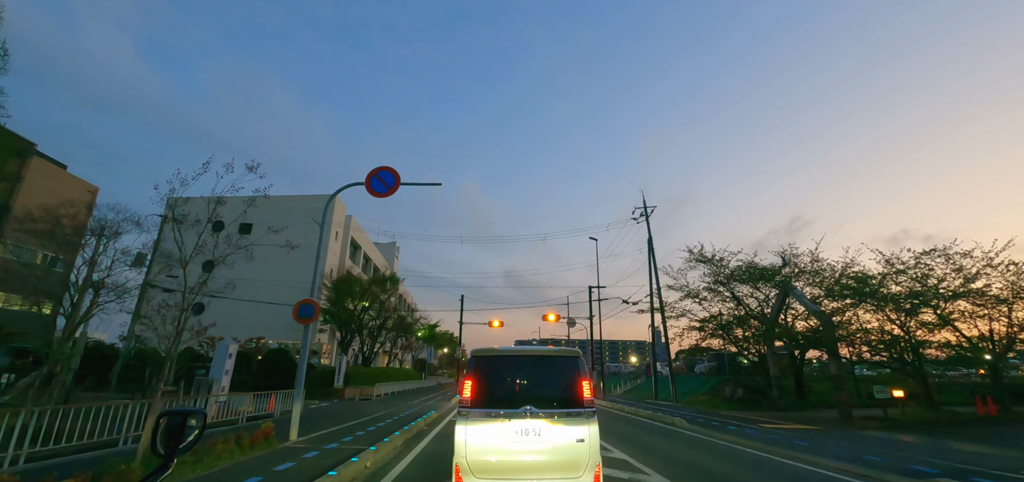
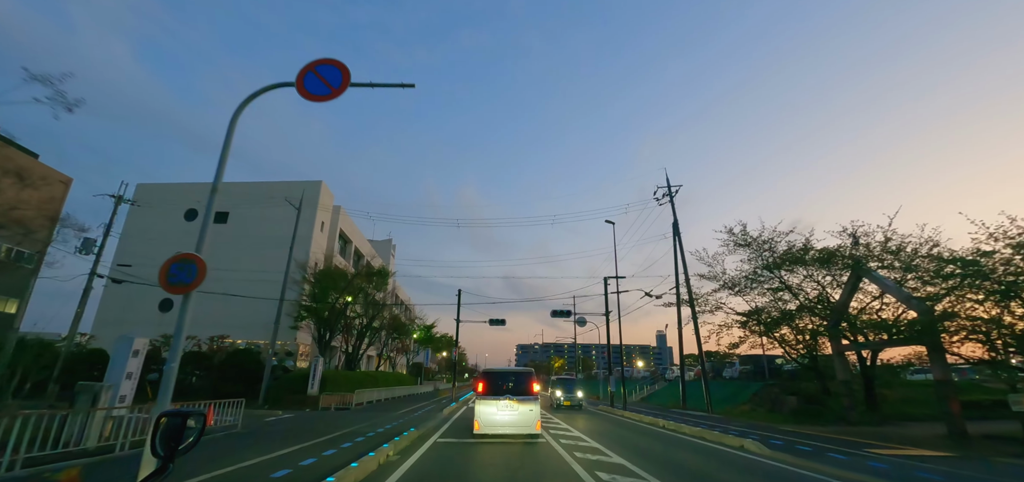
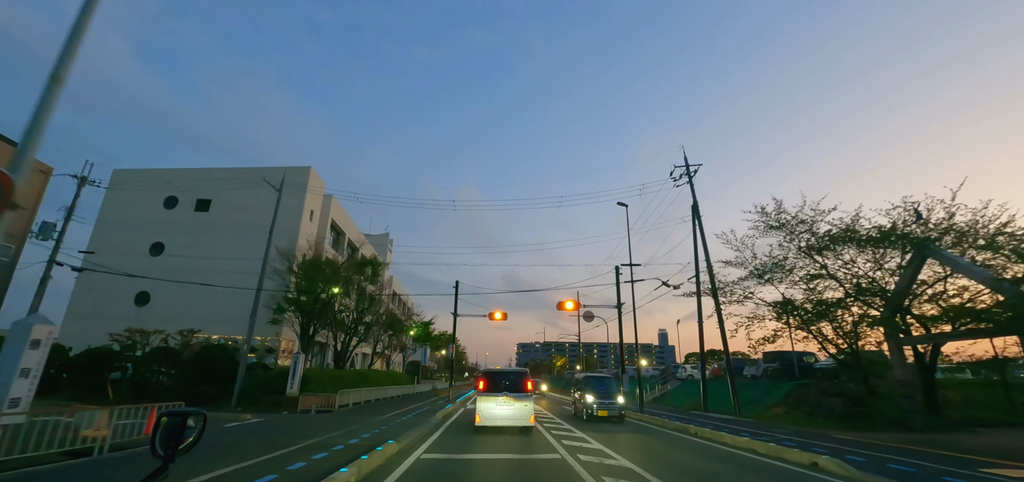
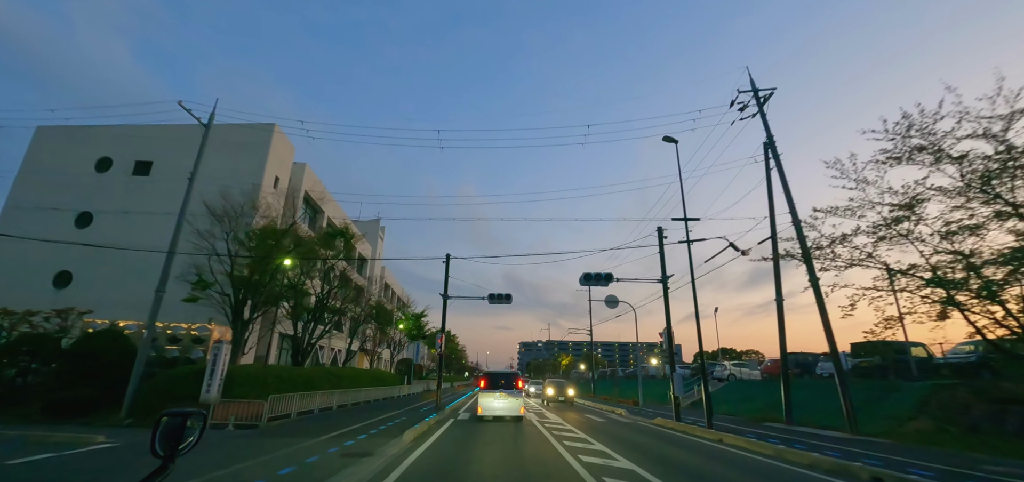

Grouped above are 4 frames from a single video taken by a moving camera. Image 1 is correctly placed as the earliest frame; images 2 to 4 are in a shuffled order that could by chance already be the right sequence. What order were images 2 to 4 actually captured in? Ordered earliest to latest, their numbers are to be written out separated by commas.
2, 3, 4
